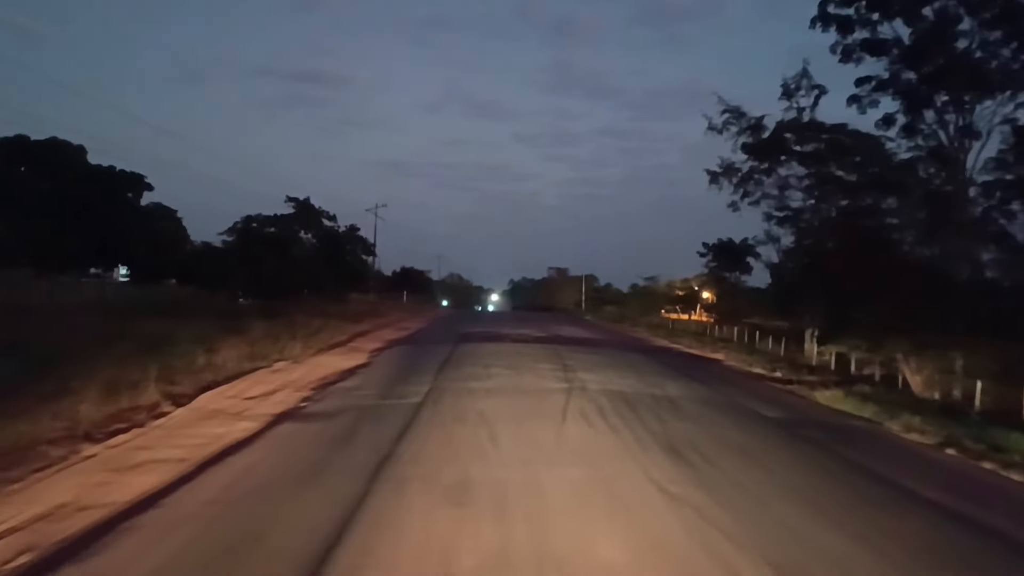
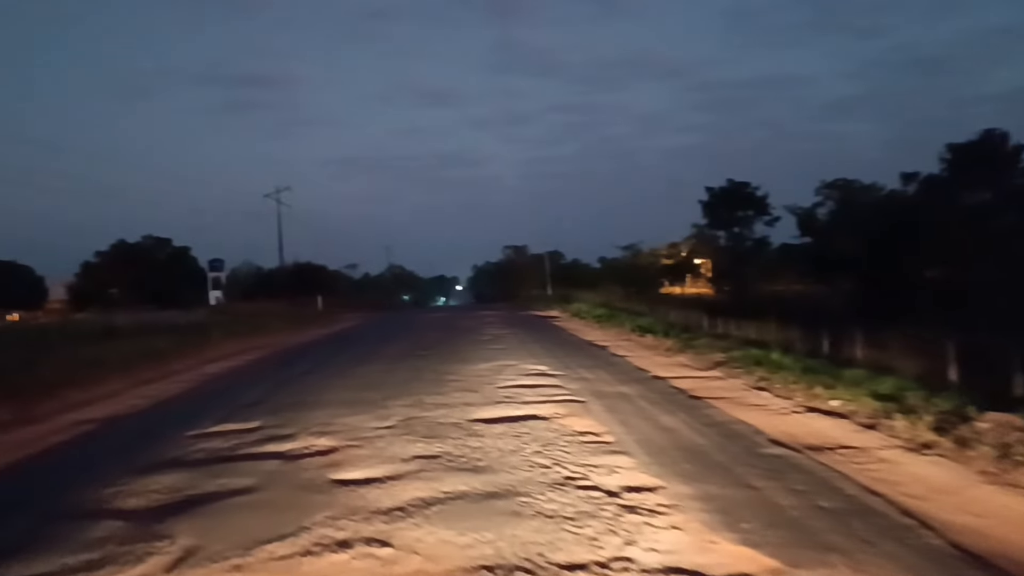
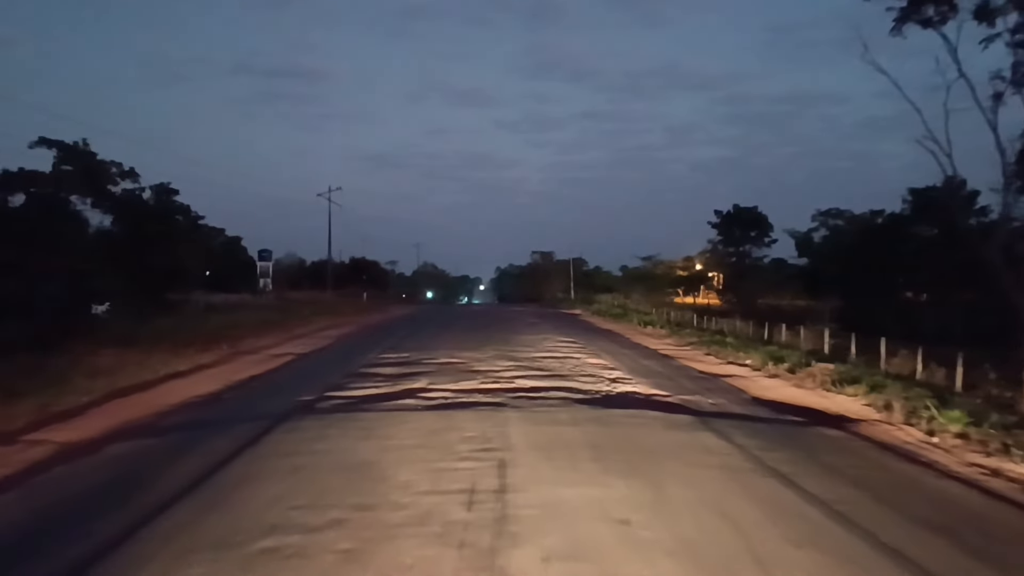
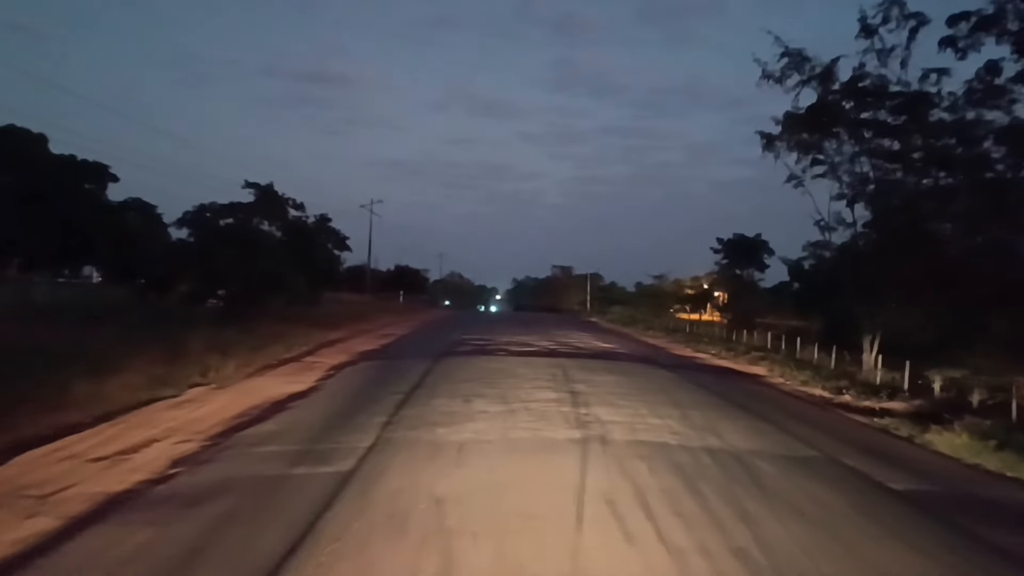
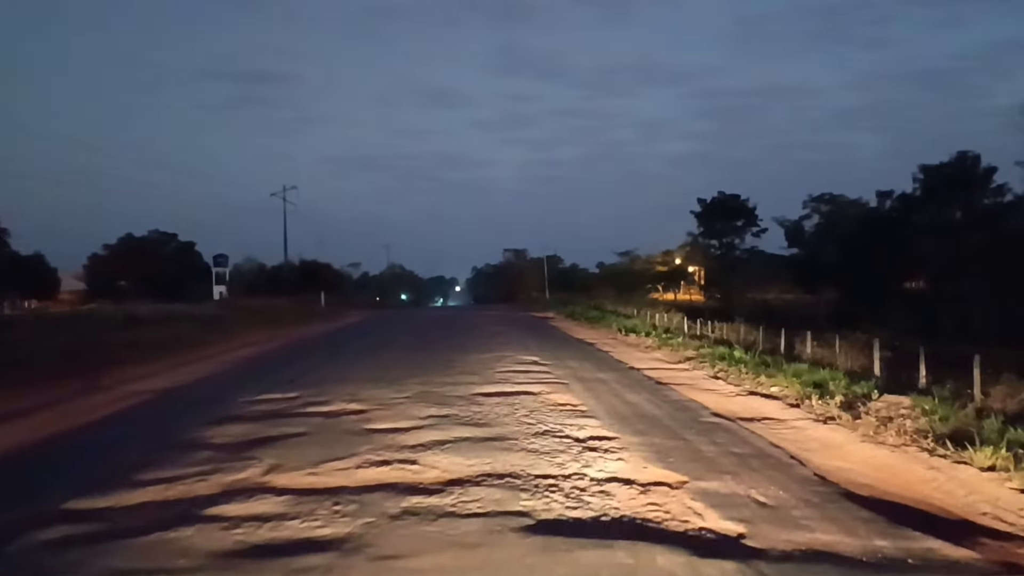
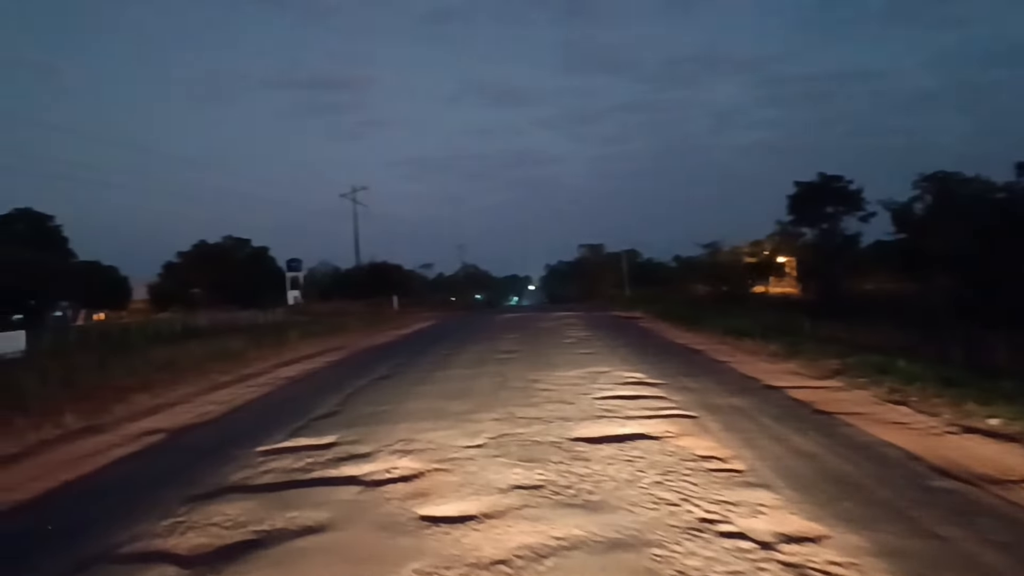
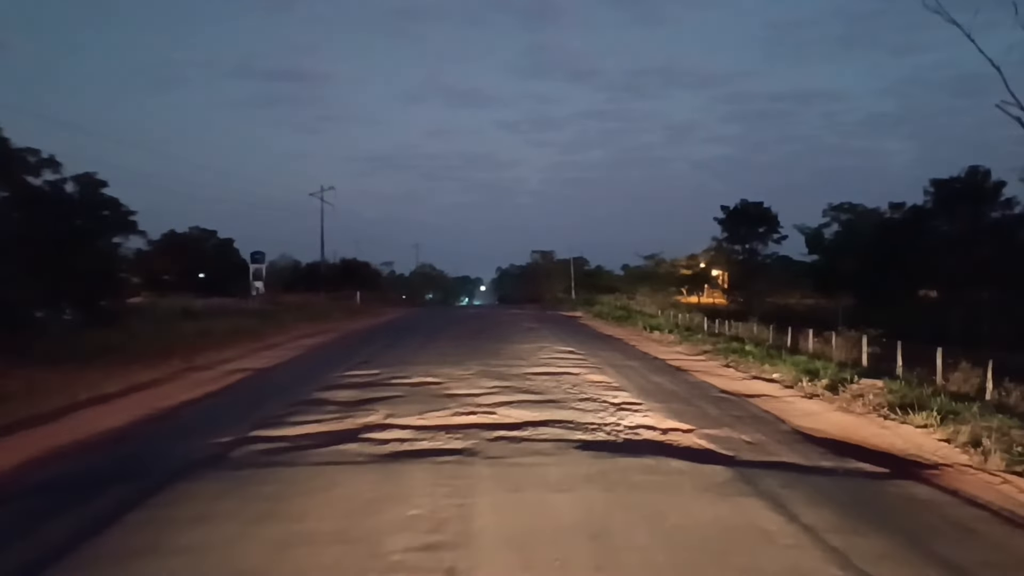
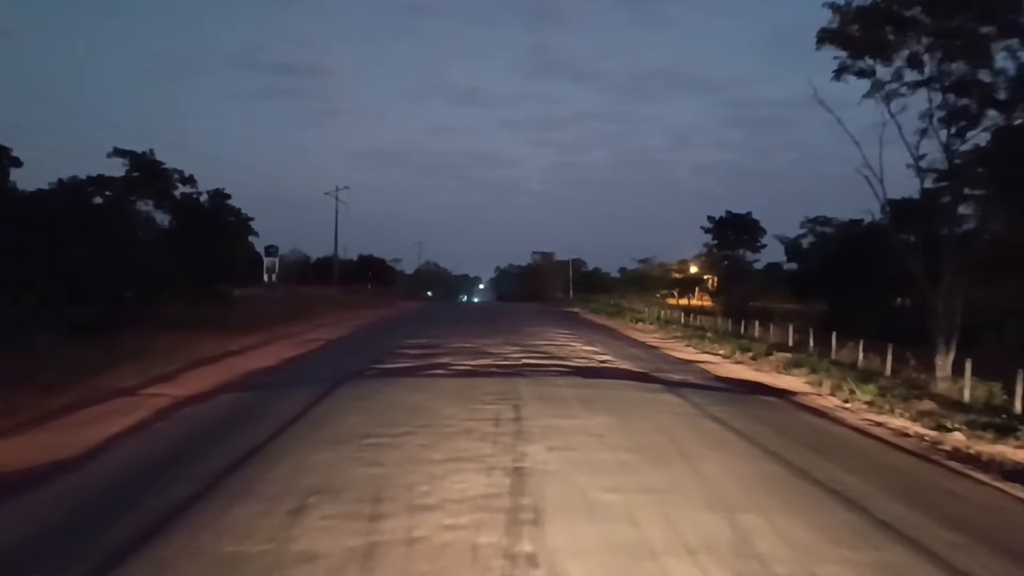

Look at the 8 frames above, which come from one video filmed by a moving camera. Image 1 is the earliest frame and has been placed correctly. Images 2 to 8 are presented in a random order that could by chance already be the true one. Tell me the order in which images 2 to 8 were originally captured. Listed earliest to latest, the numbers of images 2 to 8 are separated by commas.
4, 8, 3, 7, 5, 2, 6
